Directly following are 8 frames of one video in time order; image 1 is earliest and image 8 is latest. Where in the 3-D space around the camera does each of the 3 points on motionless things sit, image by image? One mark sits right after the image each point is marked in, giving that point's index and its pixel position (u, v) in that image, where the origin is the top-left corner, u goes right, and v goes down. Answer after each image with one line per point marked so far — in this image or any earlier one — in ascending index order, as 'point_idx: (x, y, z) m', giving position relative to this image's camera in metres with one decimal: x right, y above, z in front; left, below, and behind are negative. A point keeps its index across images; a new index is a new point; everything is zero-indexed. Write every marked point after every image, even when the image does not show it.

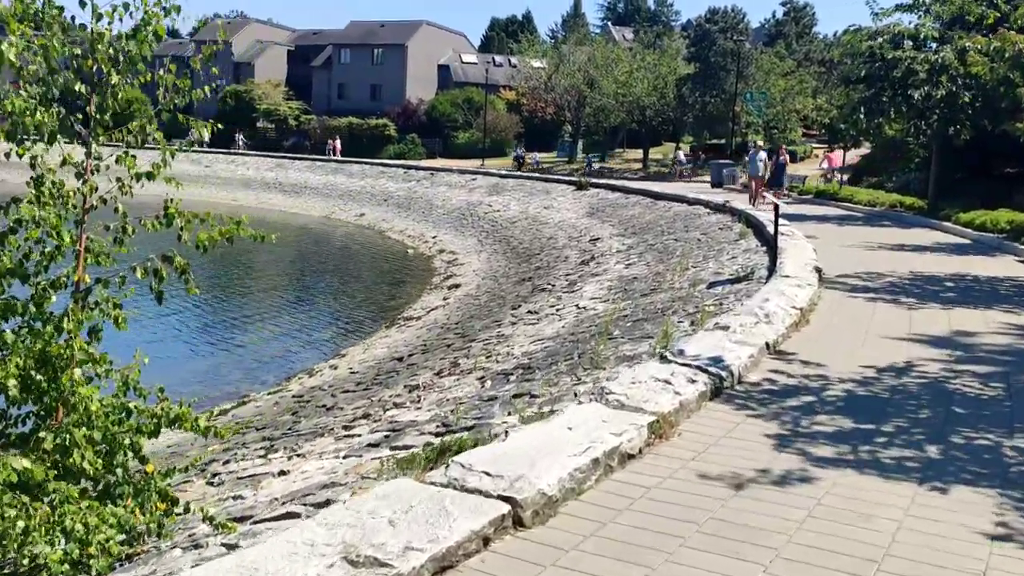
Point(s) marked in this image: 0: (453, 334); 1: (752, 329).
0: (-1.2, -0.9, +16.3) m
1: (+2.0, -0.3, +7.3) m
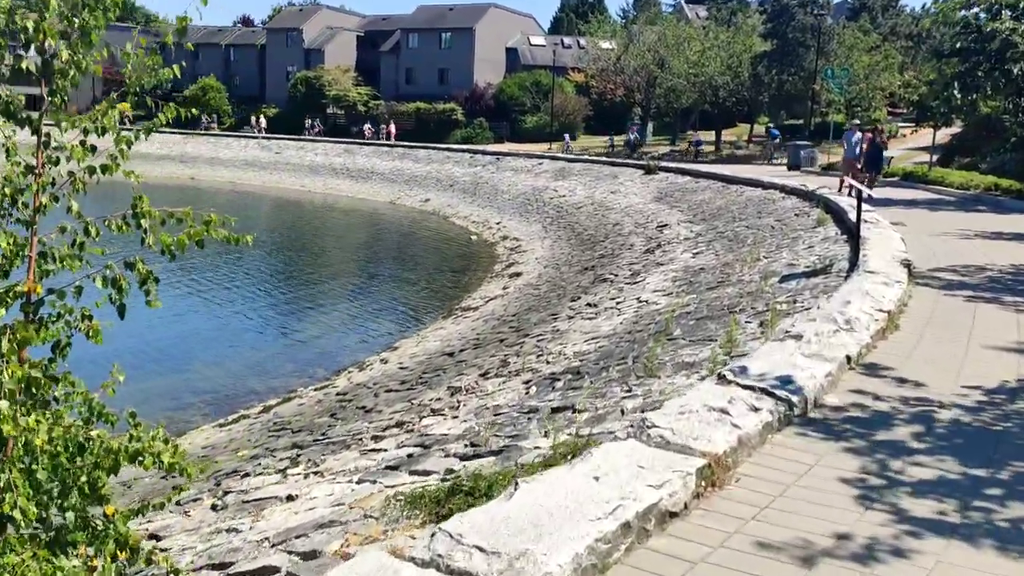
0: (-0.1, -0.7, +15.6) m
1: (+2.3, -0.4, +6.3) m
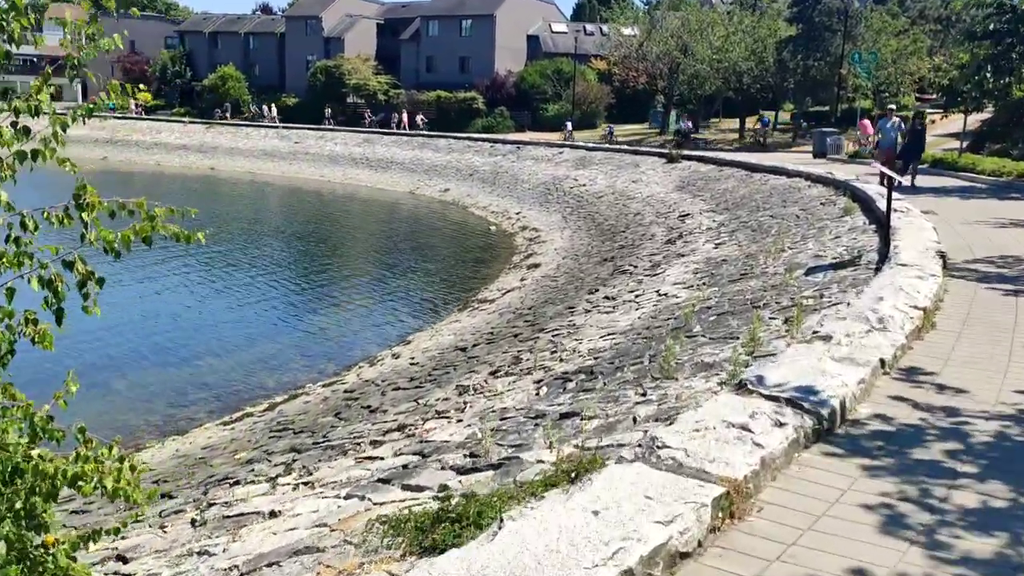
0: (+0.1, -0.6, +15.1) m
1: (+2.3, -0.3, +5.8) m
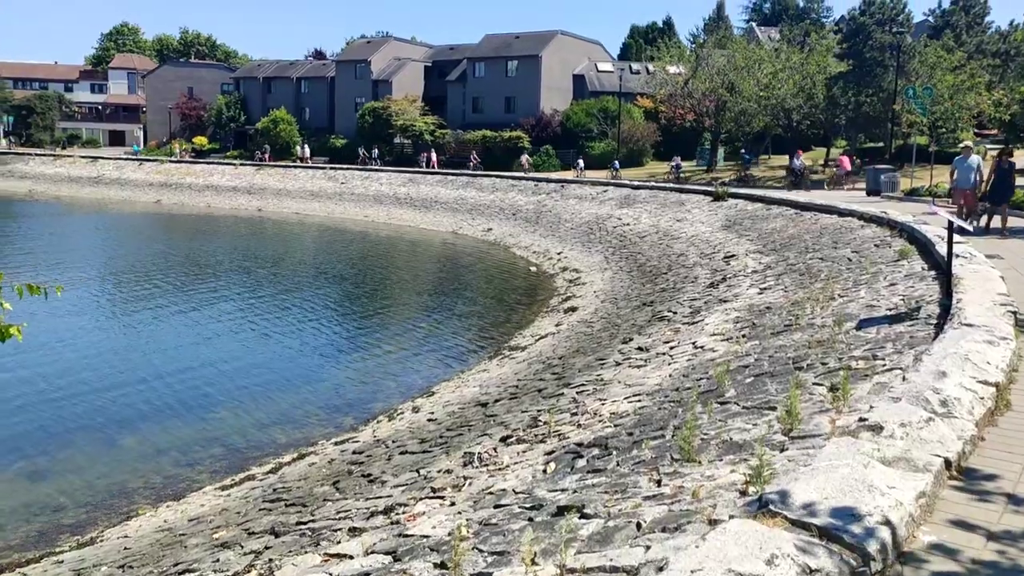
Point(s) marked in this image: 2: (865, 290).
0: (+0.6, -1.4, +14.2) m
1: (+2.2, -0.8, +4.8) m
2: (+5.7, 0.0, +14.1) m
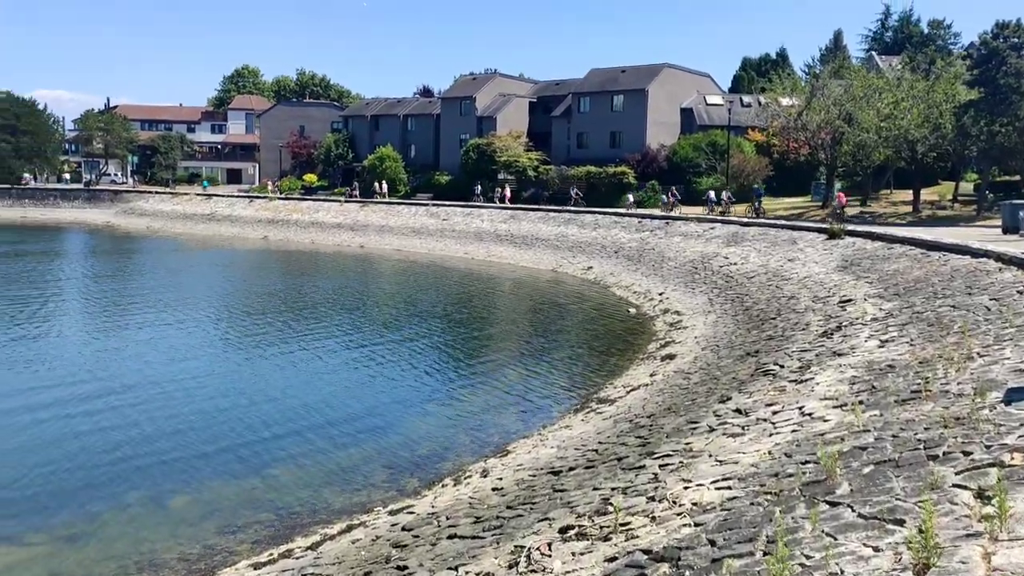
0: (+1.7, -2.2, +12.6) m
1: (+2.2, -1.2, +3.1) m
2: (+6.8, -0.8, +12.0) m
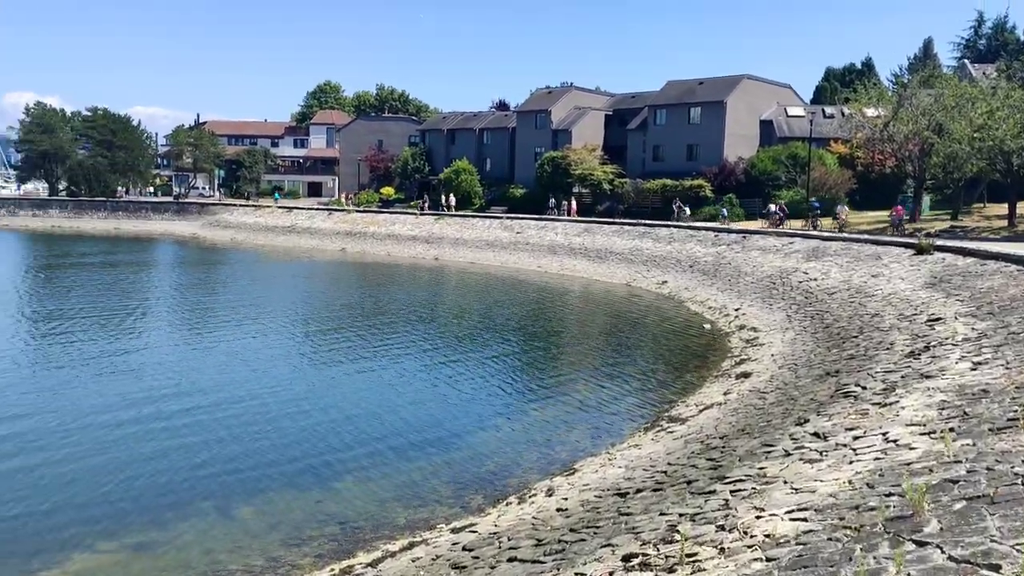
0: (+2.6, -2.4, +12.1) m
1: (+2.4, -1.2, +2.6) m
2: (+7.7, -1.1, +11.1) m
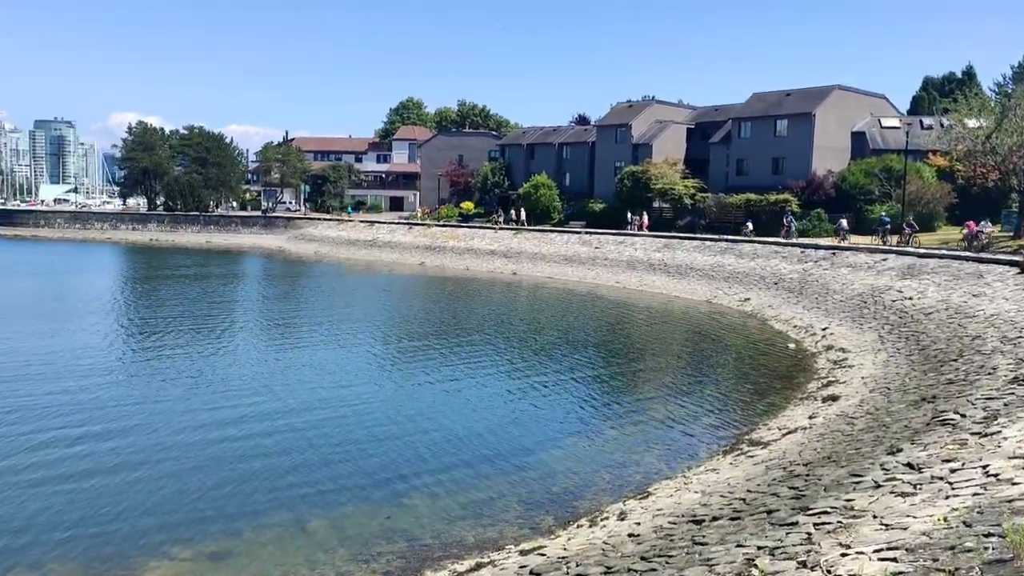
0: (+3.6, -2.7, +11.5) m
1: (+2.5, -1.3, +2.1) m
2: (+8.5, -1.4, +10.1) m
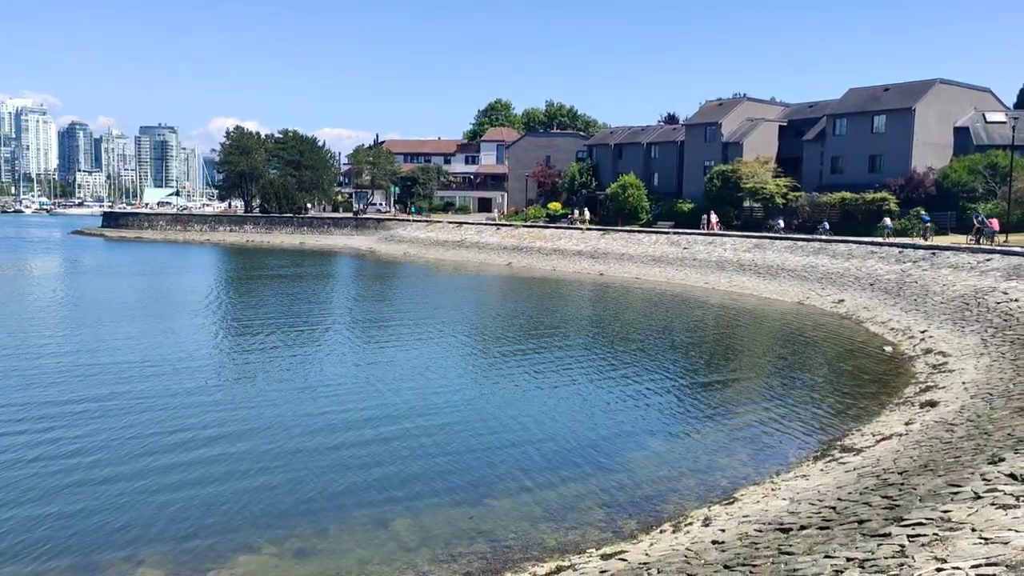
0: (+4.6, -2.7, +11.1) m
1: (+2.6, -1.3, +1.8) m
2: (+9.4, -1.4, +9.1) m
